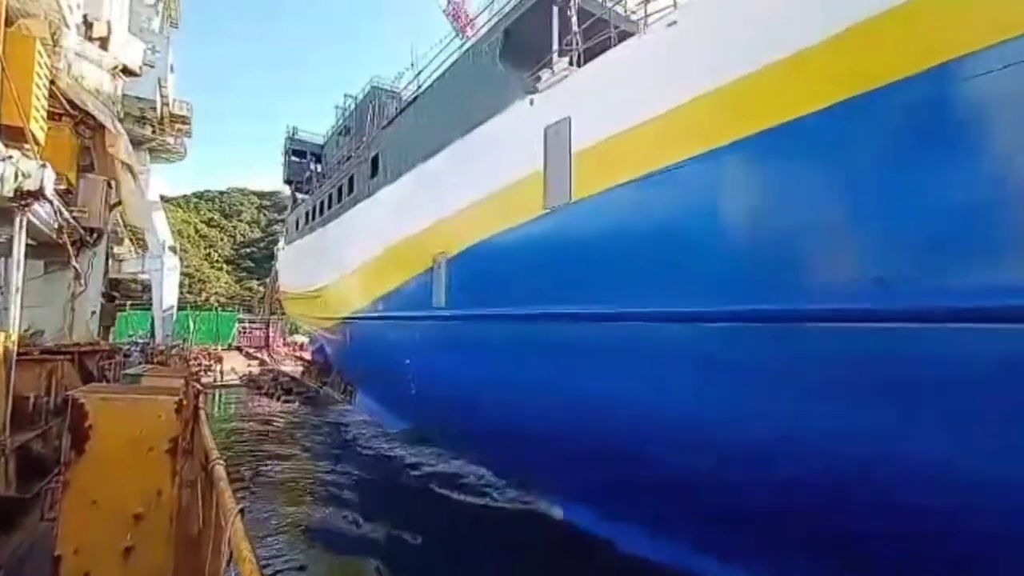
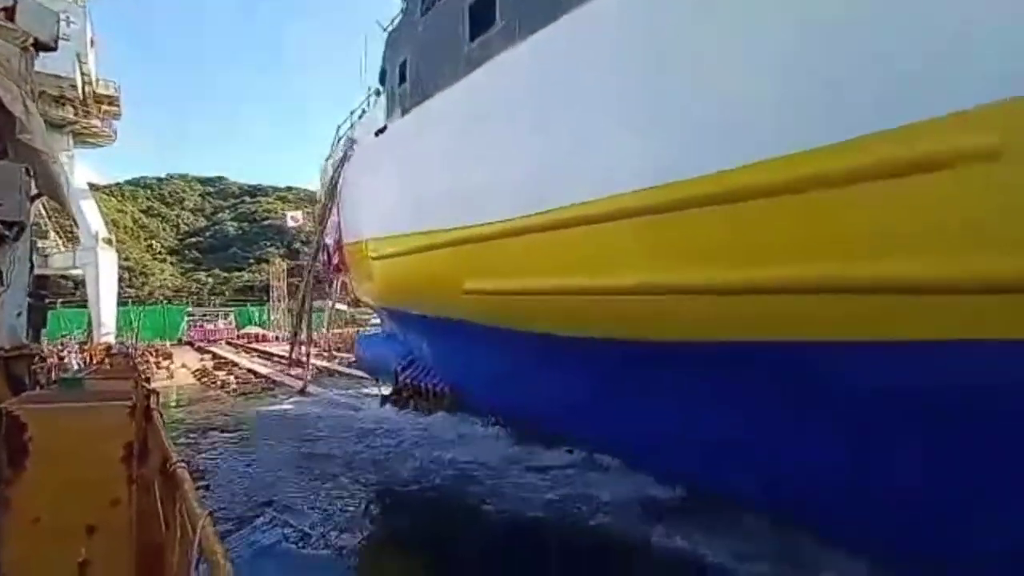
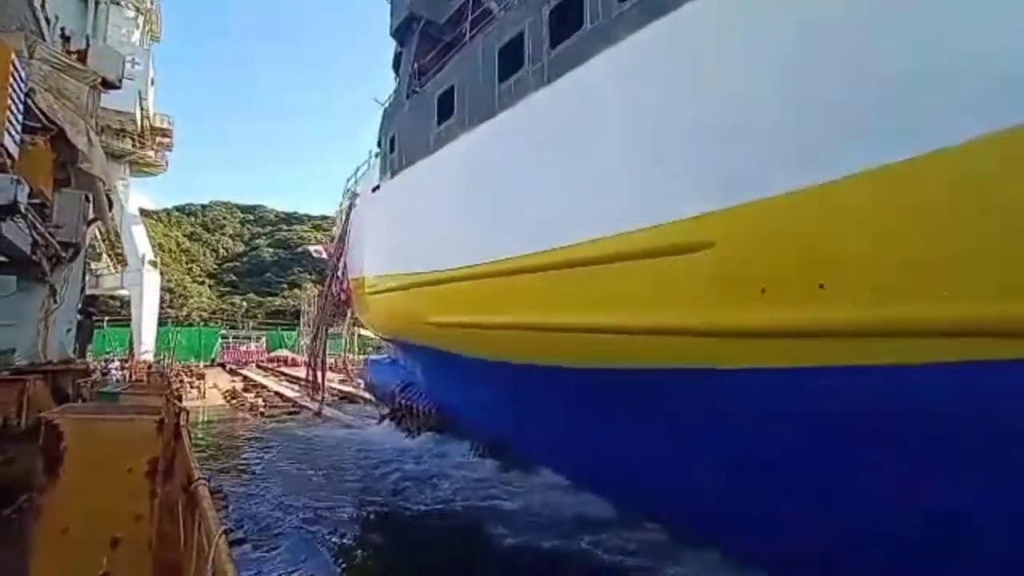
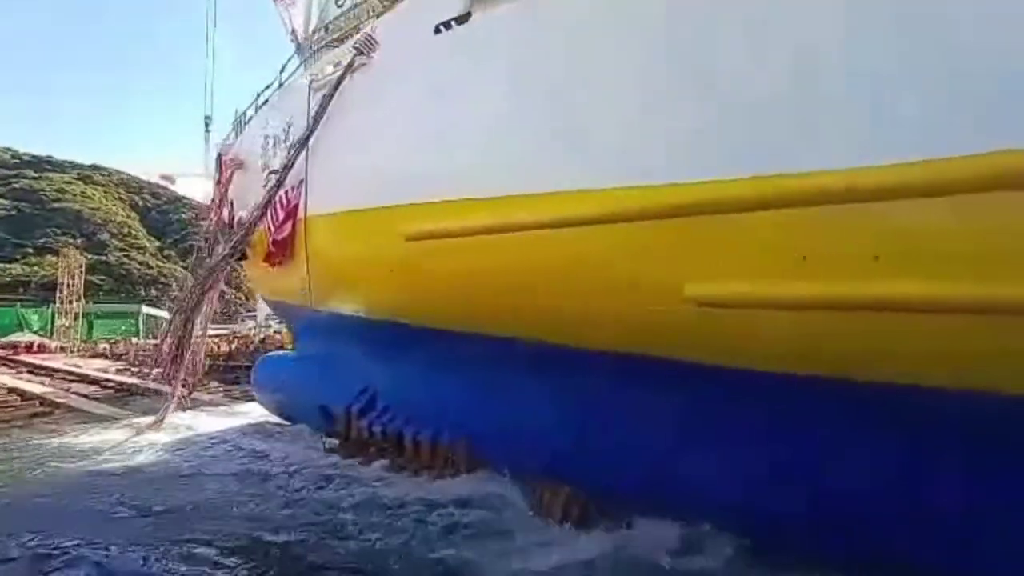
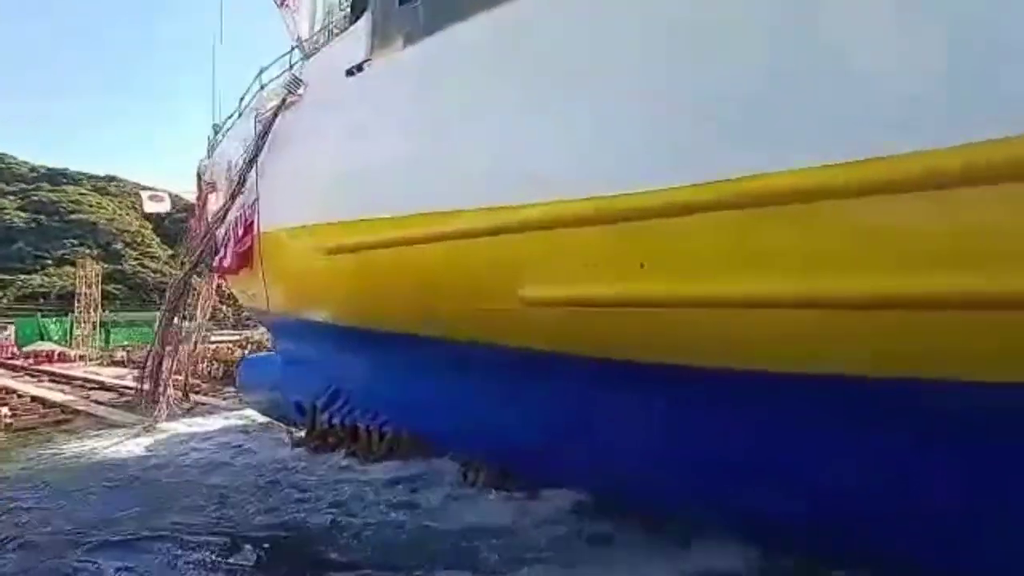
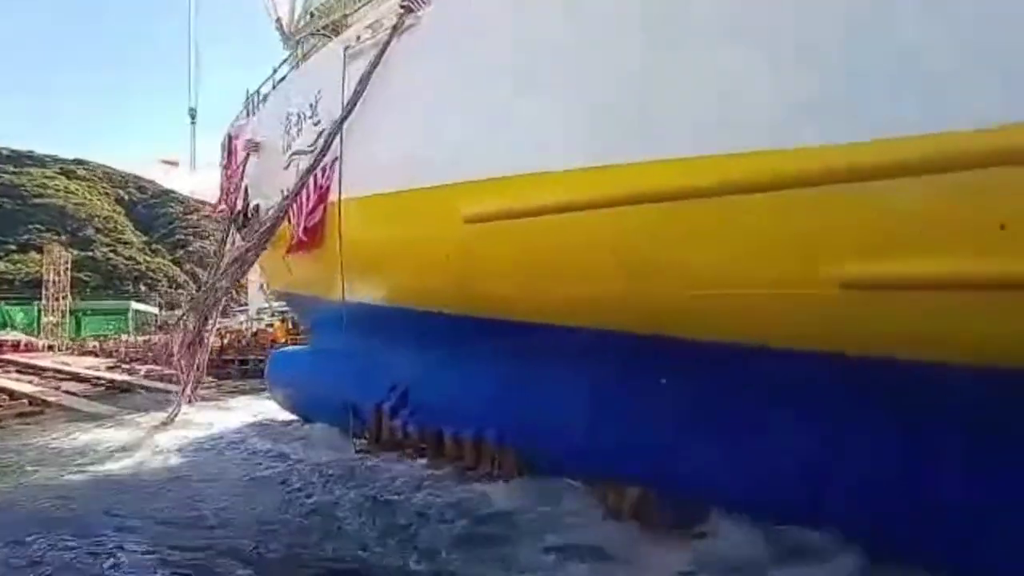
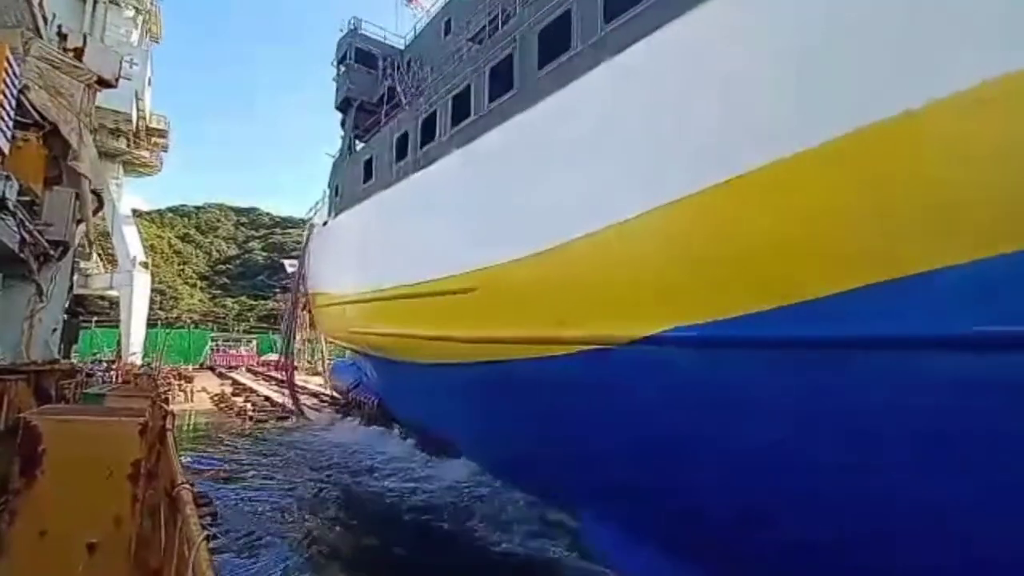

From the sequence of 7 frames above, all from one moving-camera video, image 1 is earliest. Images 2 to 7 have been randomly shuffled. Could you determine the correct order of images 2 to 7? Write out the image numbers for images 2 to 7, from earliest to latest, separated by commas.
7, 3, 2, 5, 4, 6
